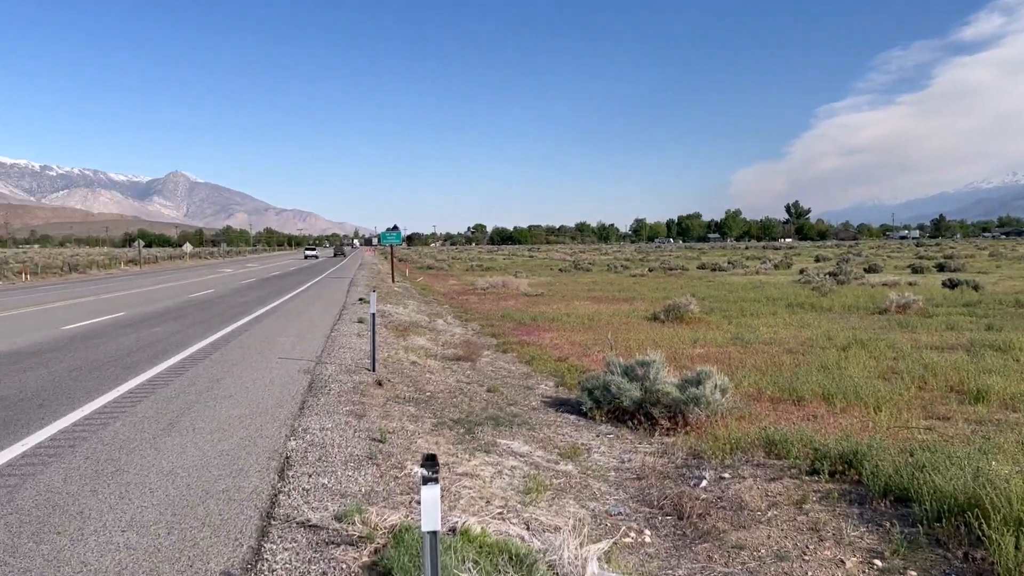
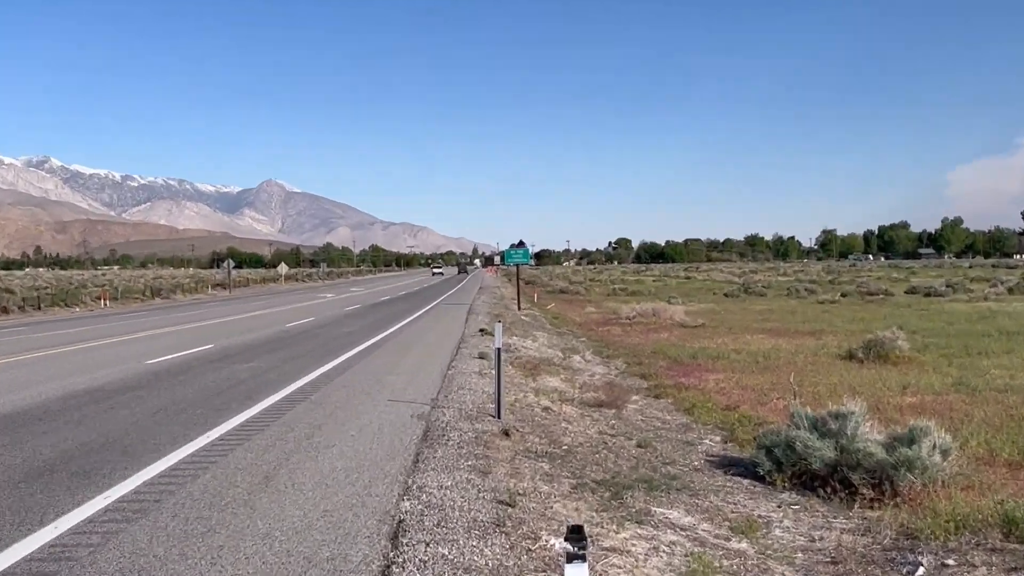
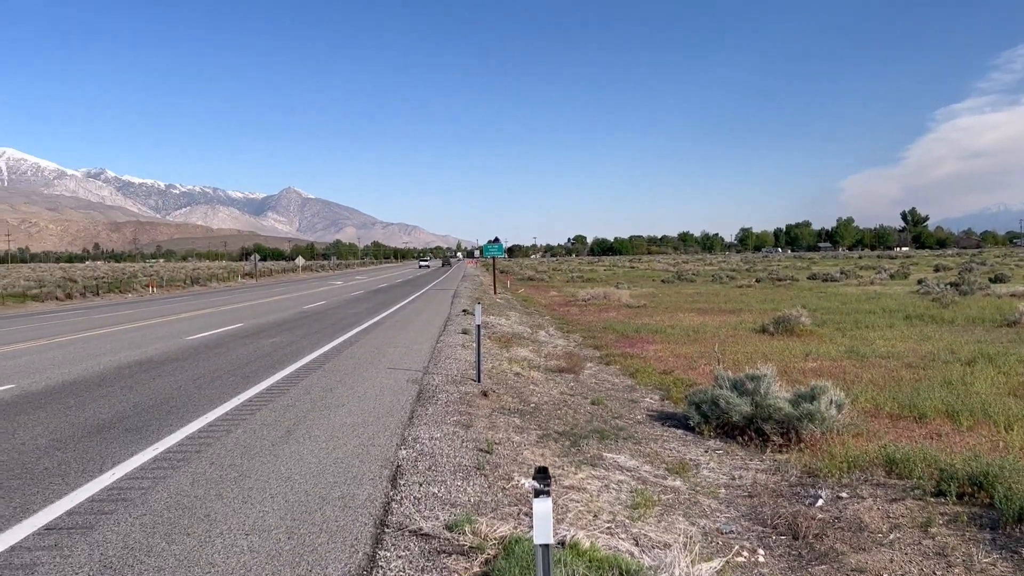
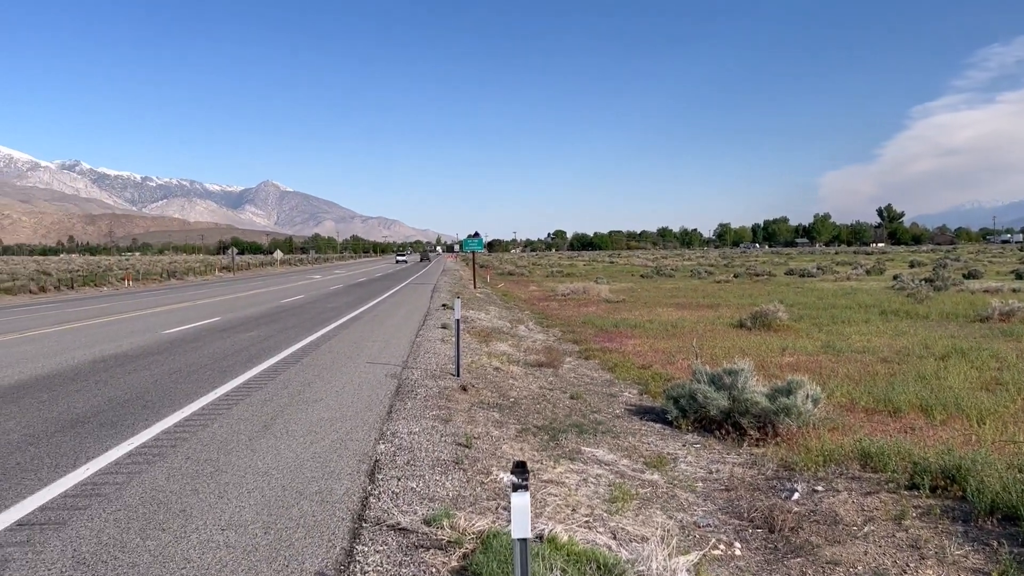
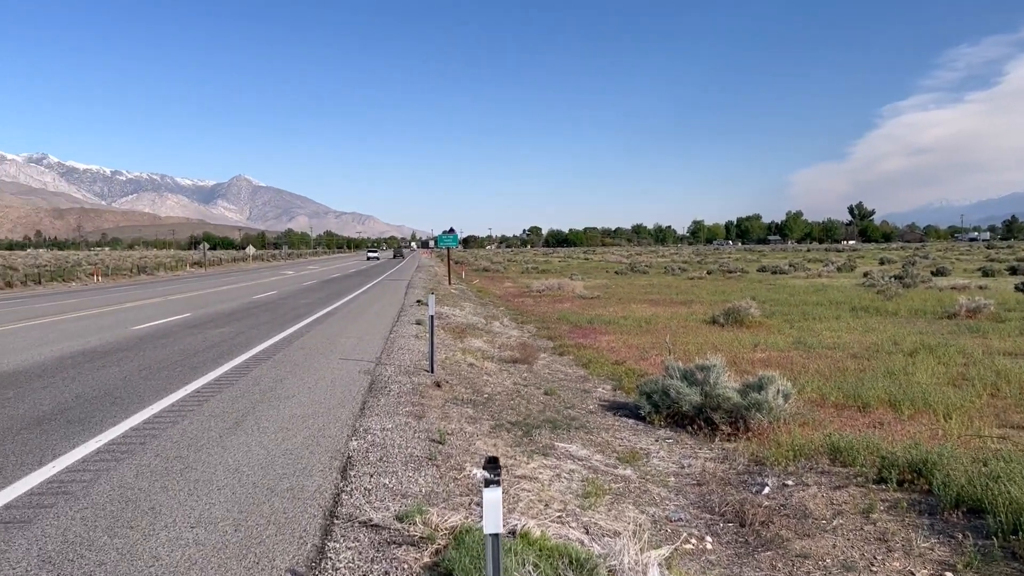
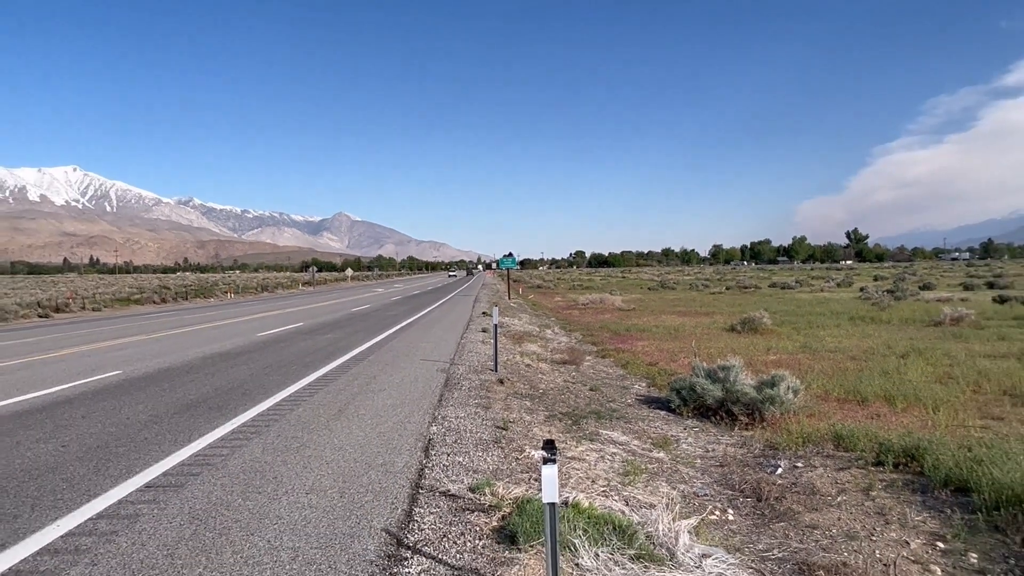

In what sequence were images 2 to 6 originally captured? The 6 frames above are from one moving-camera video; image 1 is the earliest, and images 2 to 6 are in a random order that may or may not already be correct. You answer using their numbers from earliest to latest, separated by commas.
5, 4, 3, 6, 2
